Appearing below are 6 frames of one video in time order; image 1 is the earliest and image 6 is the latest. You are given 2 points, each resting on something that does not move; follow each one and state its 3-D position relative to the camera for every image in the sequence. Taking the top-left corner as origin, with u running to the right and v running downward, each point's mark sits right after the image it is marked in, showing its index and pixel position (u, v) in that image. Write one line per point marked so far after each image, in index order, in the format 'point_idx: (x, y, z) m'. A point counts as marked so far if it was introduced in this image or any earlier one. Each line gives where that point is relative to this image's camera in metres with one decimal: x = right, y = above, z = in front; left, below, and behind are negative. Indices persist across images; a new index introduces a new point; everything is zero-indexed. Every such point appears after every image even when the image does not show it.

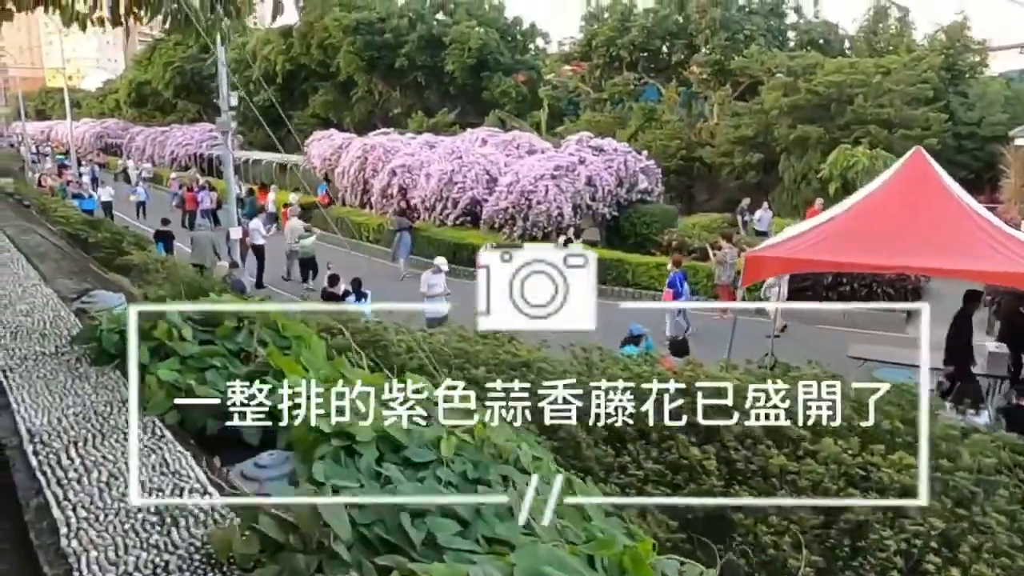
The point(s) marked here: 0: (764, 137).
0: (+5.1, +3.0, +19.4) m
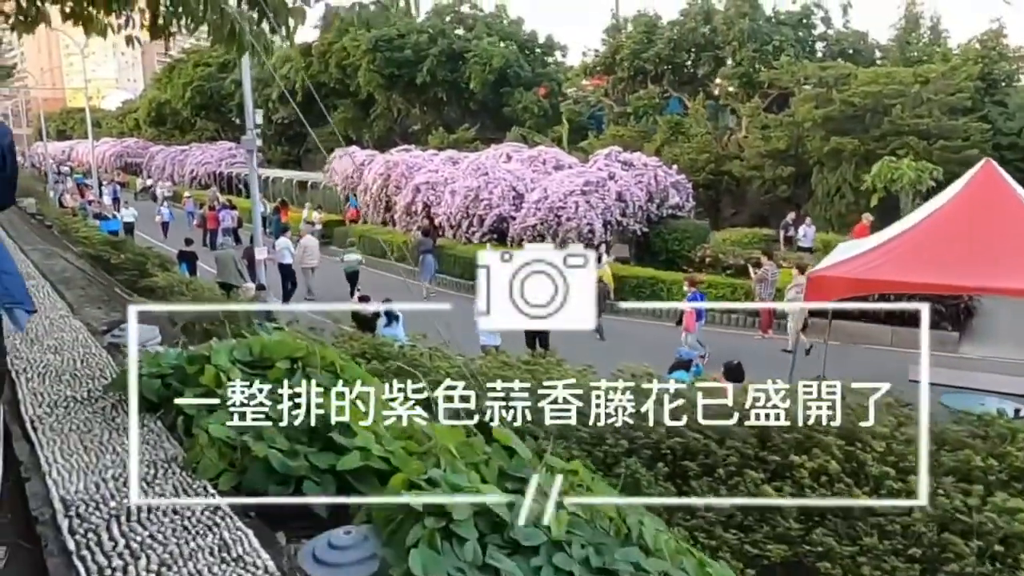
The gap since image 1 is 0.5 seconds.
0: (+5.6, +2.7, +19.0) m
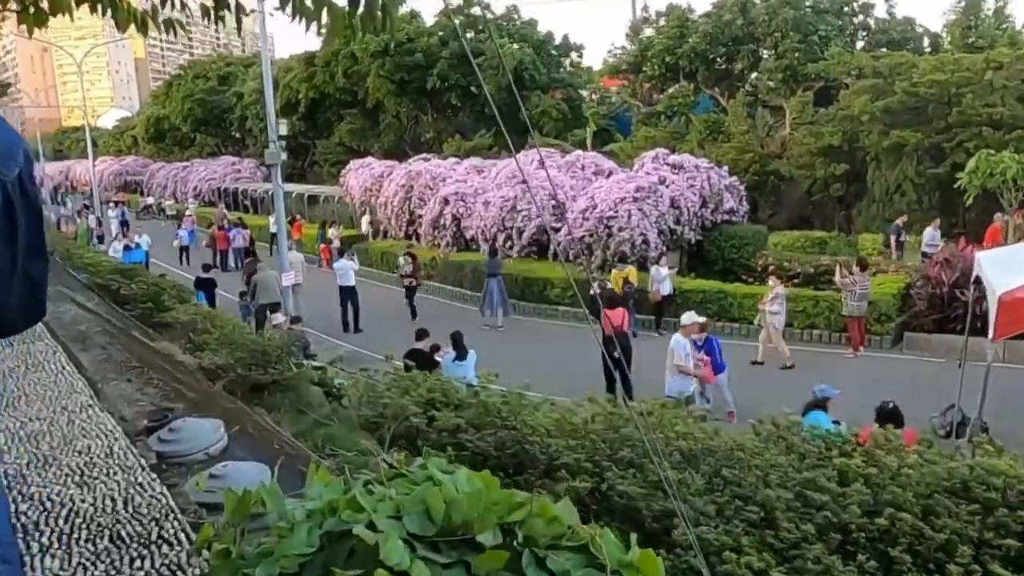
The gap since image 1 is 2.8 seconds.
0: (+6.2, +2.6, +17.7) m
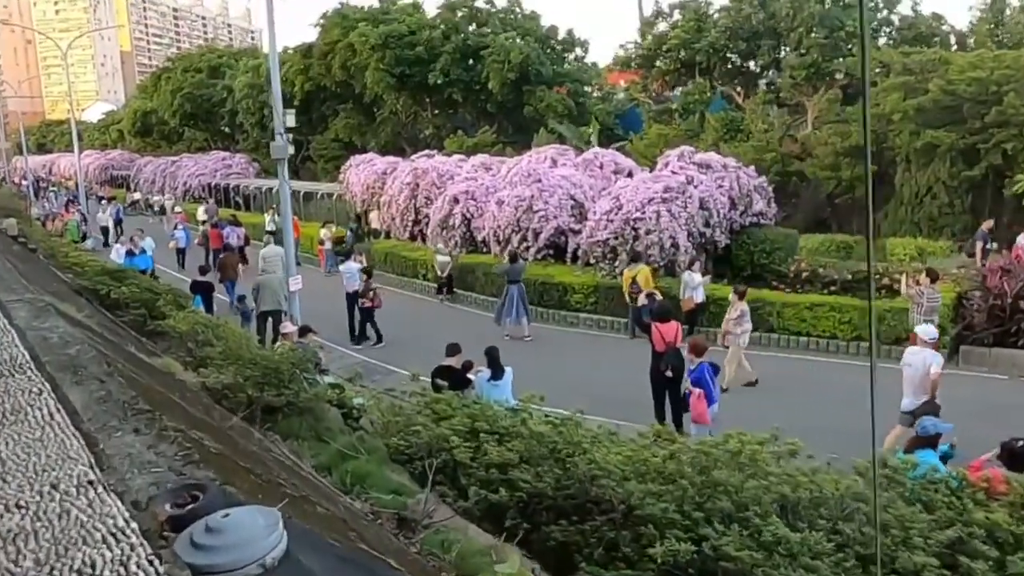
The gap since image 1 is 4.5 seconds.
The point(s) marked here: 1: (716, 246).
0: (+6.4, +2.5, +16.9) m
1: (+2.8, +0.6, +13.5) m
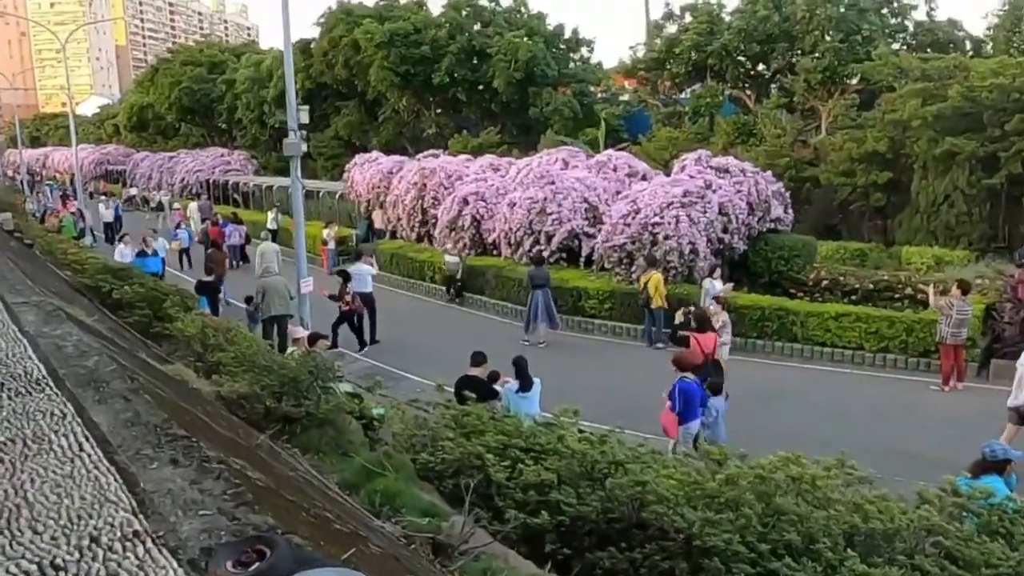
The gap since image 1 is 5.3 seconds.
0: (+6.5, +2.3, +16.6) m
1: (+3.0, +0.5, +13.2) m
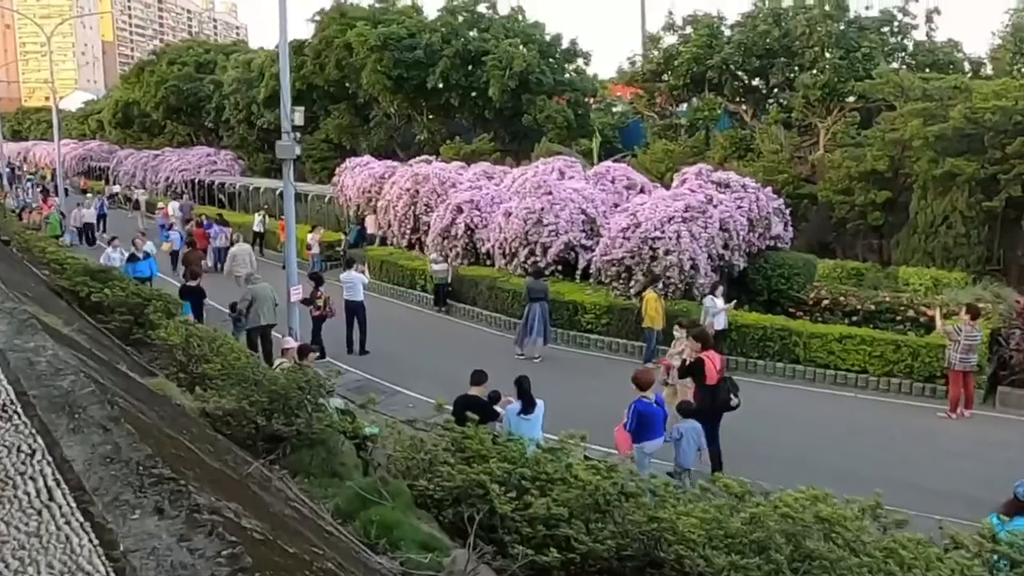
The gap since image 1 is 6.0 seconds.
0: (+6.5, +2.0, +16.4) m
1: (+2.9, +0.2, +12.9) m
